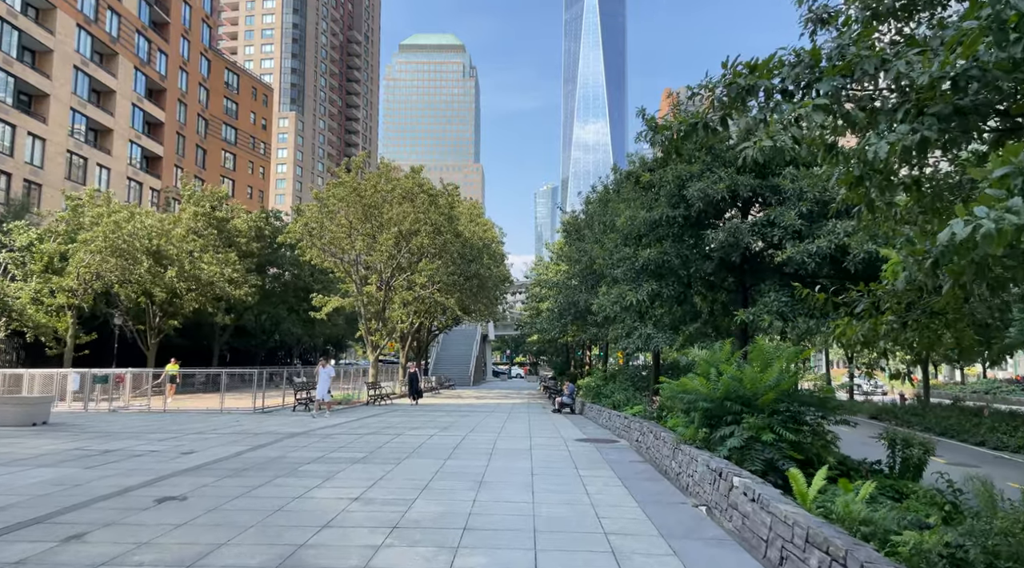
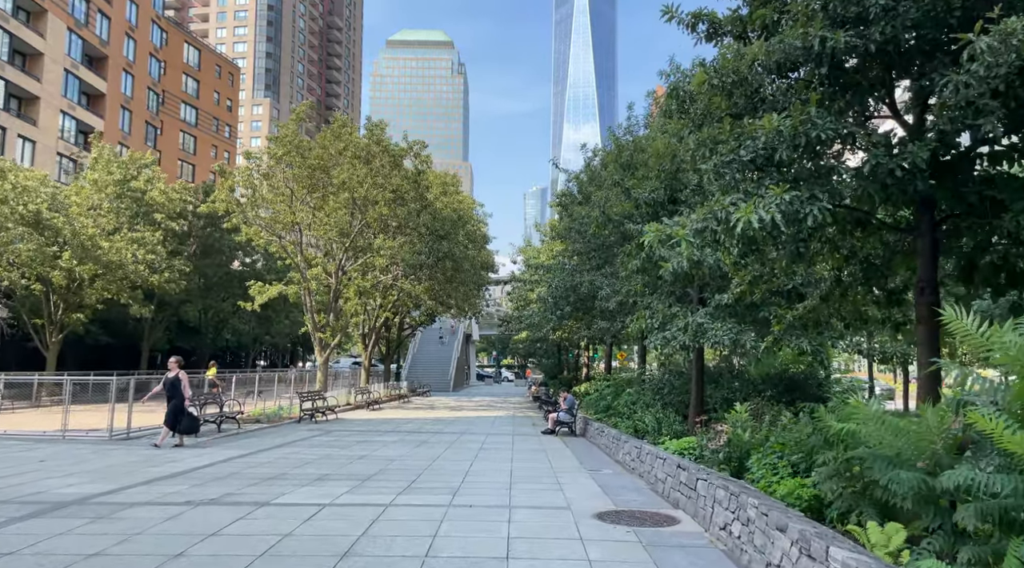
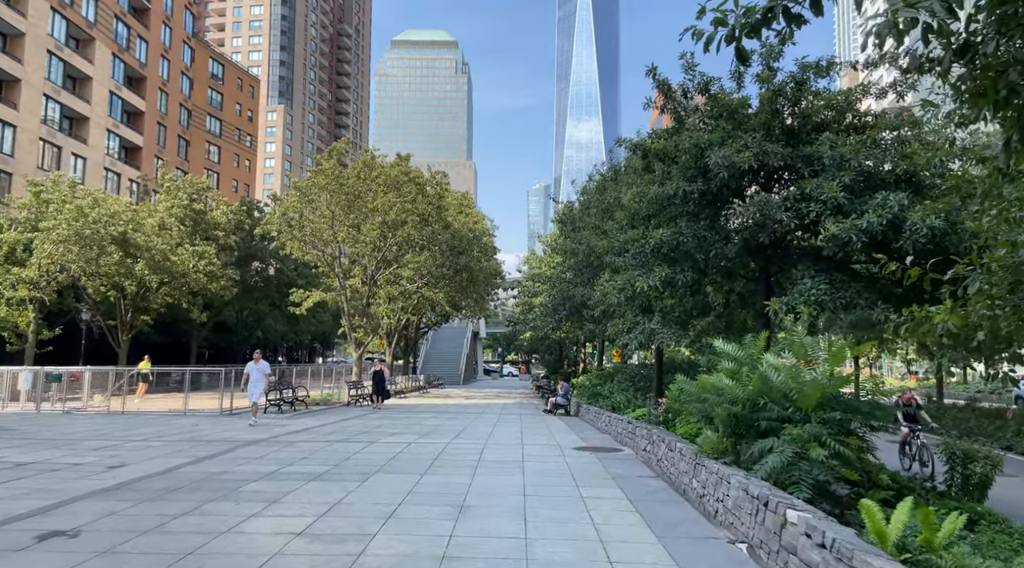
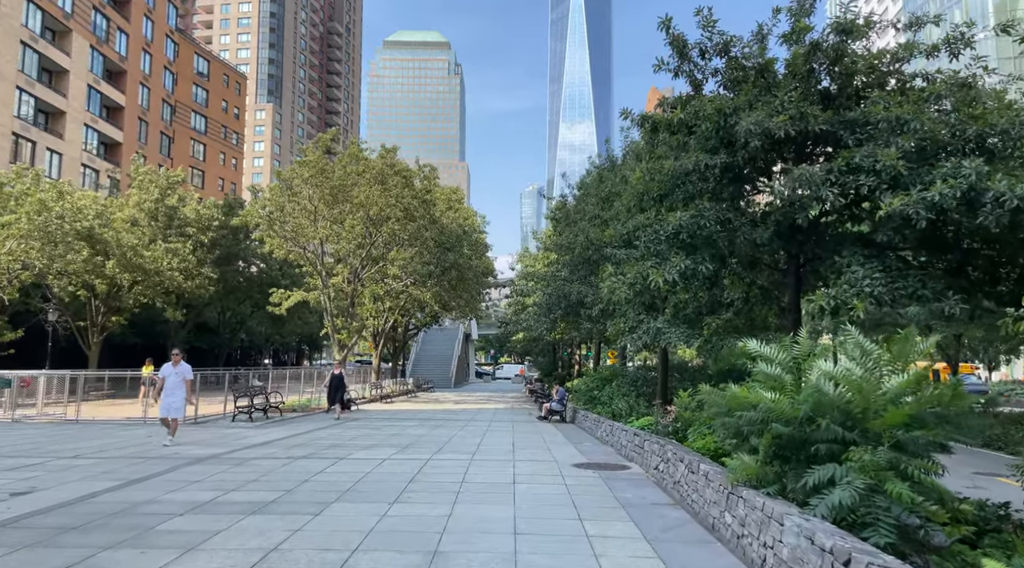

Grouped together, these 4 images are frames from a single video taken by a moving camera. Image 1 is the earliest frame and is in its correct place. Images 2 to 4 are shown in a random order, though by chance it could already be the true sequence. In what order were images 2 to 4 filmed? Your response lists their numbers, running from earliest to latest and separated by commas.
3, 4, 2
